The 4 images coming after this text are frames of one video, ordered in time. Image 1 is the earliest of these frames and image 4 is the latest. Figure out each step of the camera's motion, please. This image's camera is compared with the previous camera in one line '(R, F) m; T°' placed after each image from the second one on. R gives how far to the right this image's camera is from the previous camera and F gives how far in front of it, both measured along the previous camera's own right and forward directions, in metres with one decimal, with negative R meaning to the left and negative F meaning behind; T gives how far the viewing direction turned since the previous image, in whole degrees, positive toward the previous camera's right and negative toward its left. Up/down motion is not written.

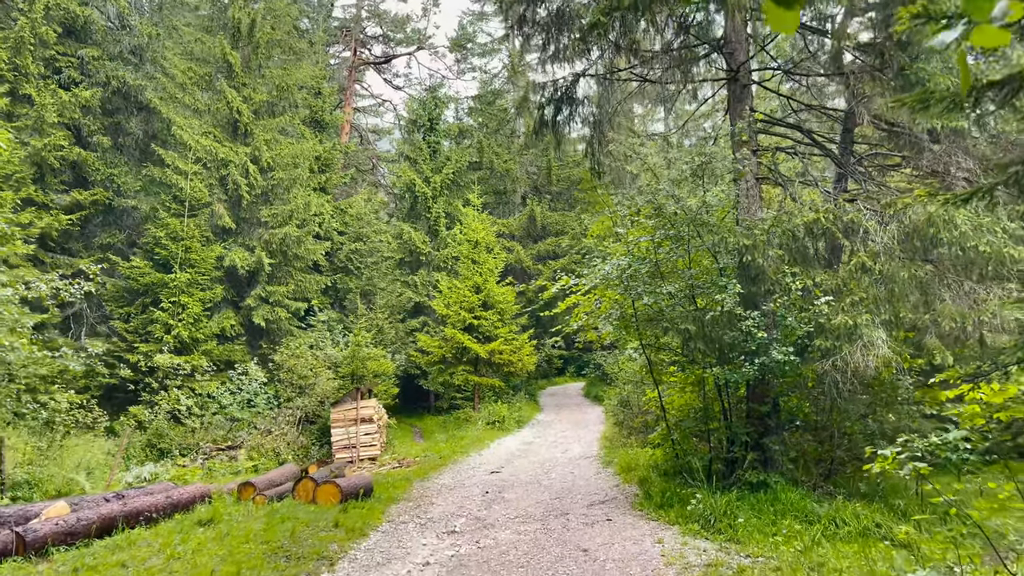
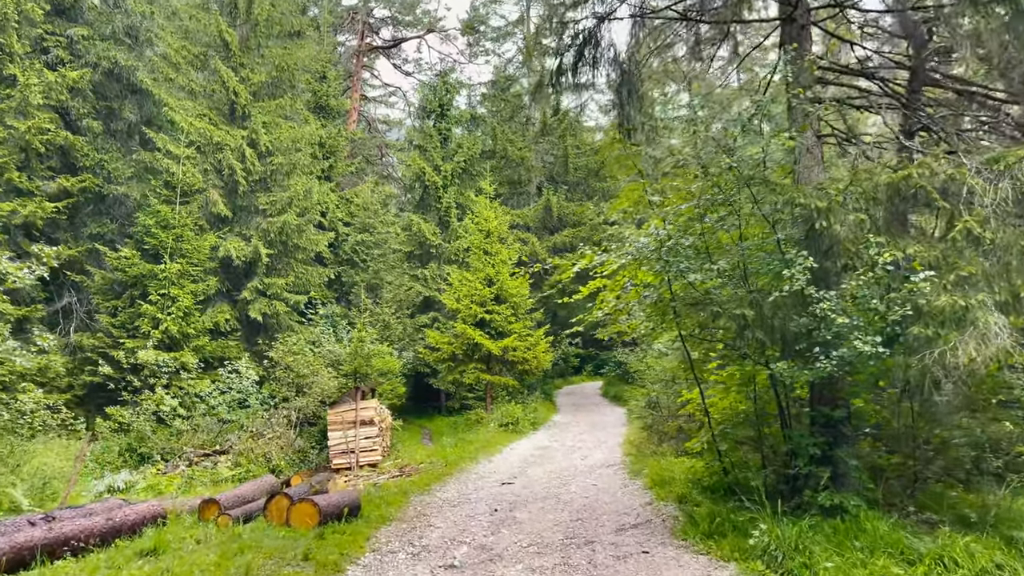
(0.0, +1.2) m; -1°
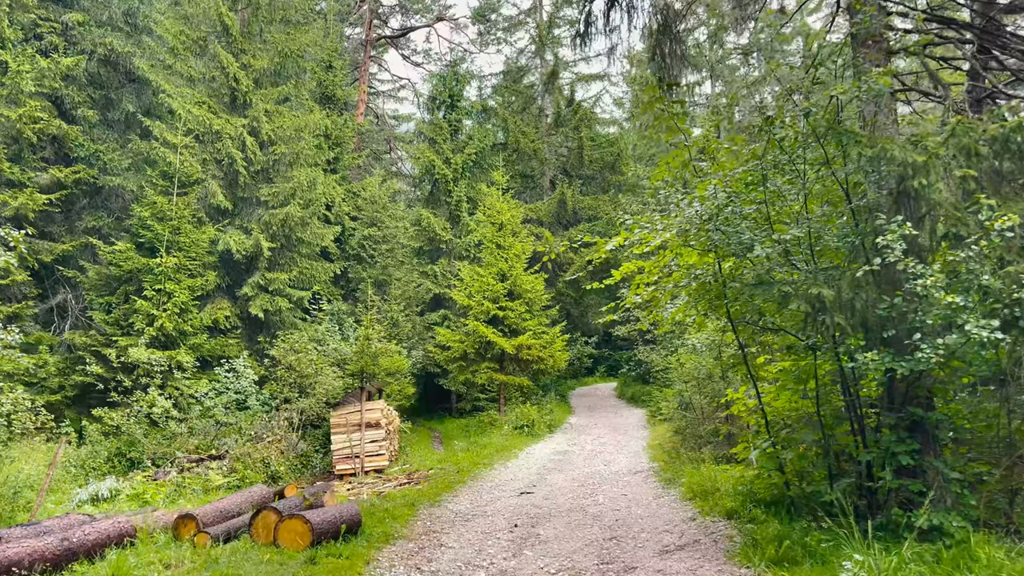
(-0.1, +0.8) m; -1°
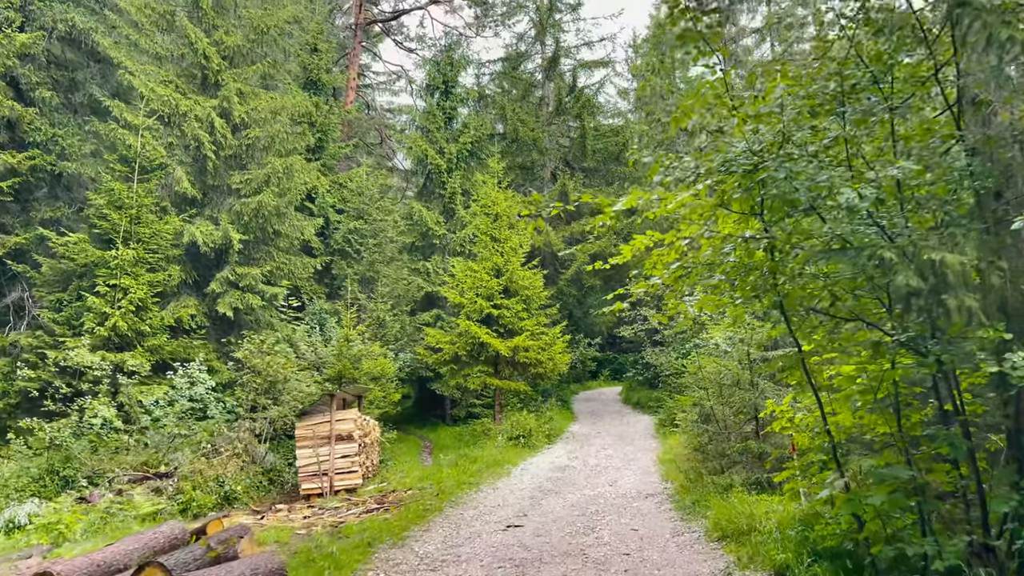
(+0.2, +1.4) m; 0°
